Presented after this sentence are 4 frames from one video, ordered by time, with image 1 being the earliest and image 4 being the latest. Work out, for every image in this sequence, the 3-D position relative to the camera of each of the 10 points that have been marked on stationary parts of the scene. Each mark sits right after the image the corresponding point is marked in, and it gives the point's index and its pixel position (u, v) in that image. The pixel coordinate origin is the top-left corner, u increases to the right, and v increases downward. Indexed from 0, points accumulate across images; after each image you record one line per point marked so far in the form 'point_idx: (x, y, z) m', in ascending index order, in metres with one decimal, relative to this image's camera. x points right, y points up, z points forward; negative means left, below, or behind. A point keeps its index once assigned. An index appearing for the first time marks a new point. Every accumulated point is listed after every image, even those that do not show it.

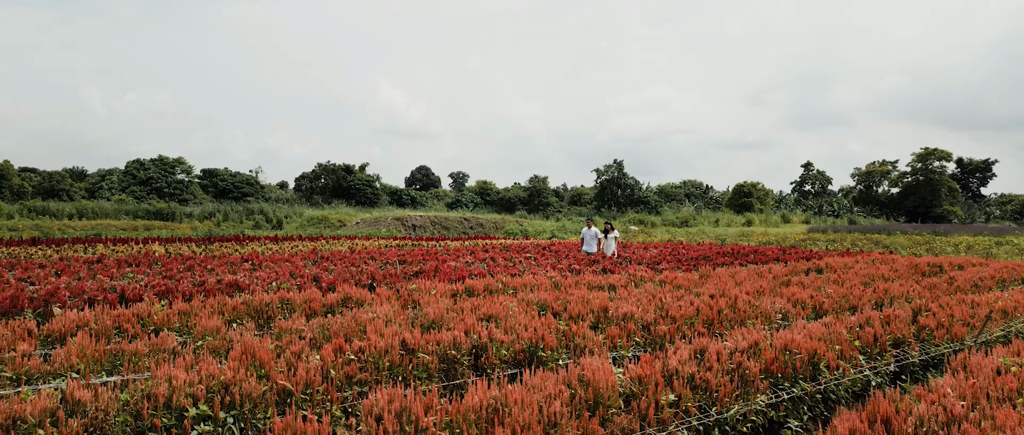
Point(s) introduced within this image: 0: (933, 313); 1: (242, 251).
0: (+4.4, -1.0, +5.0) m
1: (-6.6, -0.8, +11.9) m
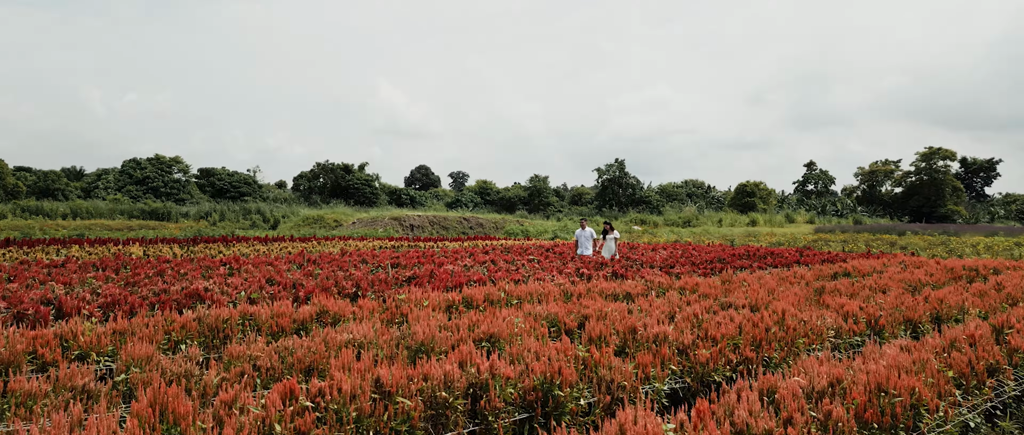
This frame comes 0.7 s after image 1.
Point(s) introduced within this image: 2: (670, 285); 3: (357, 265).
0: (+4.4, -1.0, +4.2) m
1: (-6.6, -0.8, +11.2) m
2: (+2.2, -1.0, +6.7) m
3: (-2.9, -0.9, +9.0) m
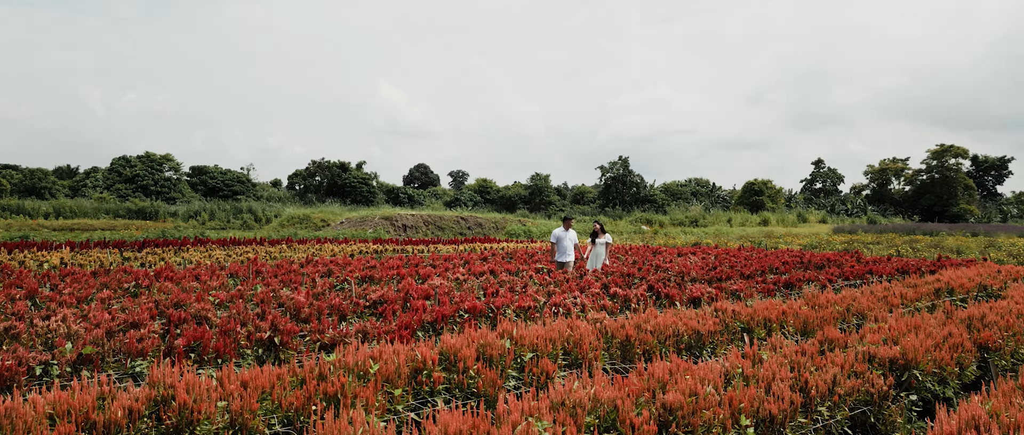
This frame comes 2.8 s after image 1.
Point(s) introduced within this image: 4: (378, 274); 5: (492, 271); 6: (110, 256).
0: (+4.5, -1.0, +2.1) m
1: (-6.5, -0.8, +9.1) m
2: (+2.3, -1.0, +4.6) m
3: (-2.8, -0.9, +6.9) m
4: (-2.0, -0.8, +7.2) m
5: (-0.3, -0.9, +7.9) m
6: (-8.3, -0.8, +9.9) m
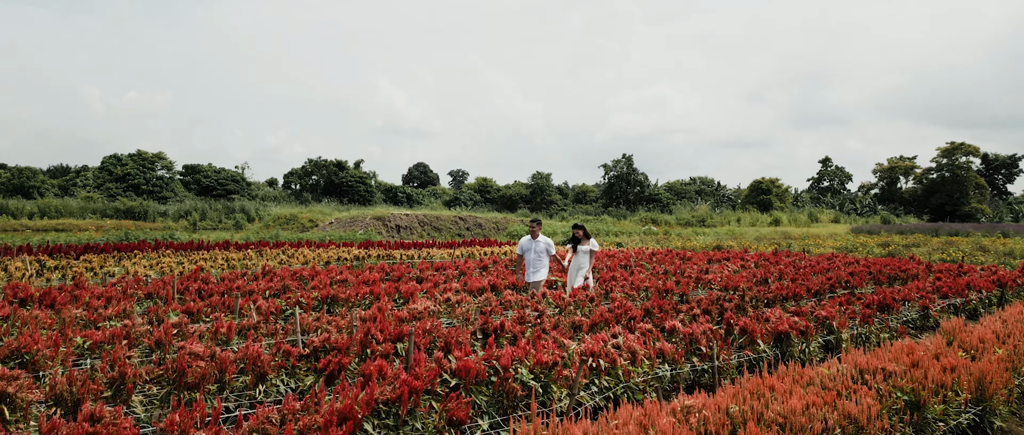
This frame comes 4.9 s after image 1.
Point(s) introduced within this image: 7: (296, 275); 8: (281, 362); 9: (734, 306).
0: (+4.6, -1.0, +0.4) m
1: (-6.4, -0.8, +7.3) m
2: (+2.4, -1.0, +2.9) m
3: (-2.7, -0.9, +5.1) m
4: (-1.9, -0.9, +5.5) m
5: (-0.2, -0.9, +6.1) m
6: (-8.2, -0.8, +8.2) m
7: (-3.2, -0.9, +7.2) m
8: (-1.5, -0.9, +3.2) m
9: (+2.5, -1.0, +5.3) m
